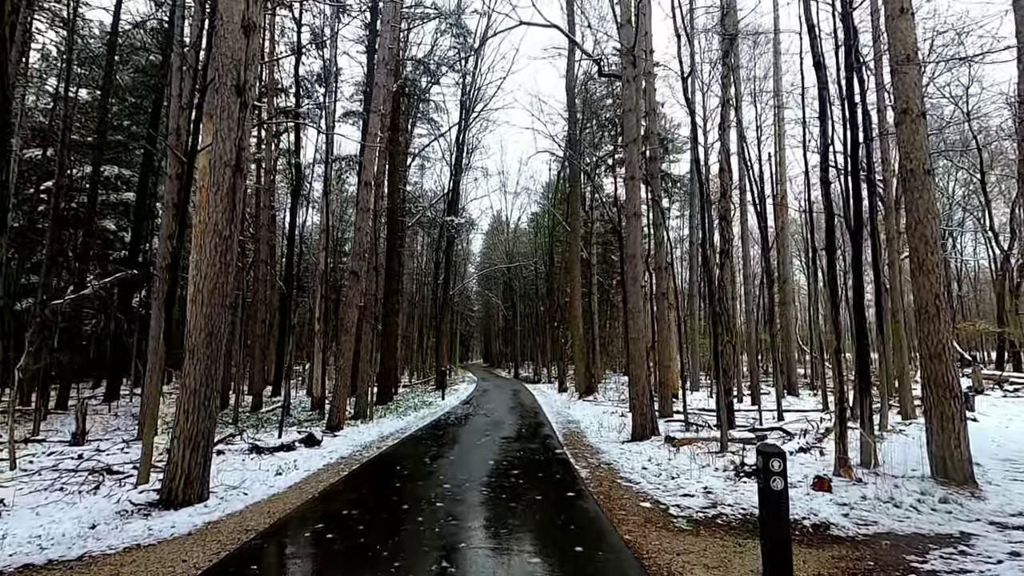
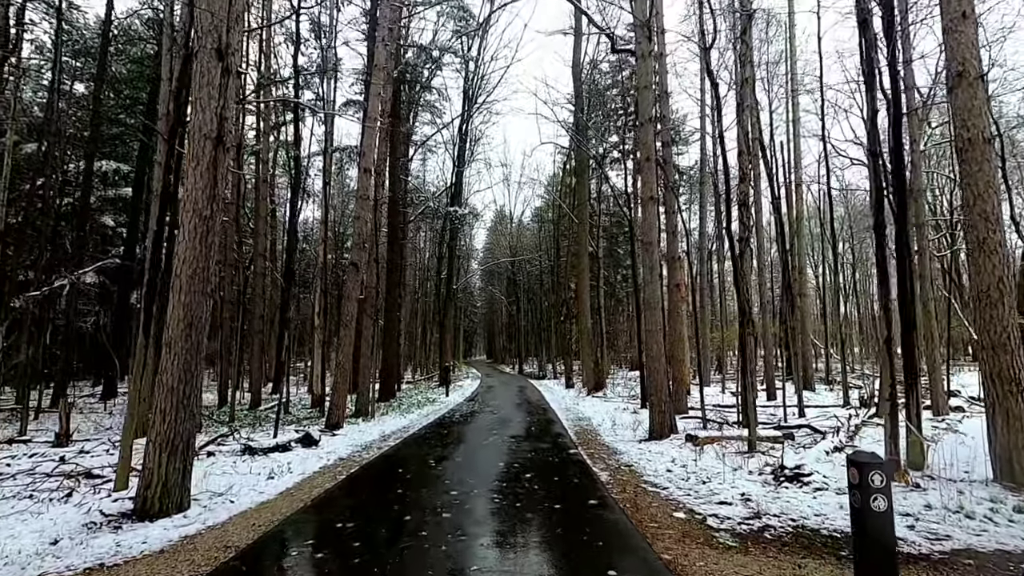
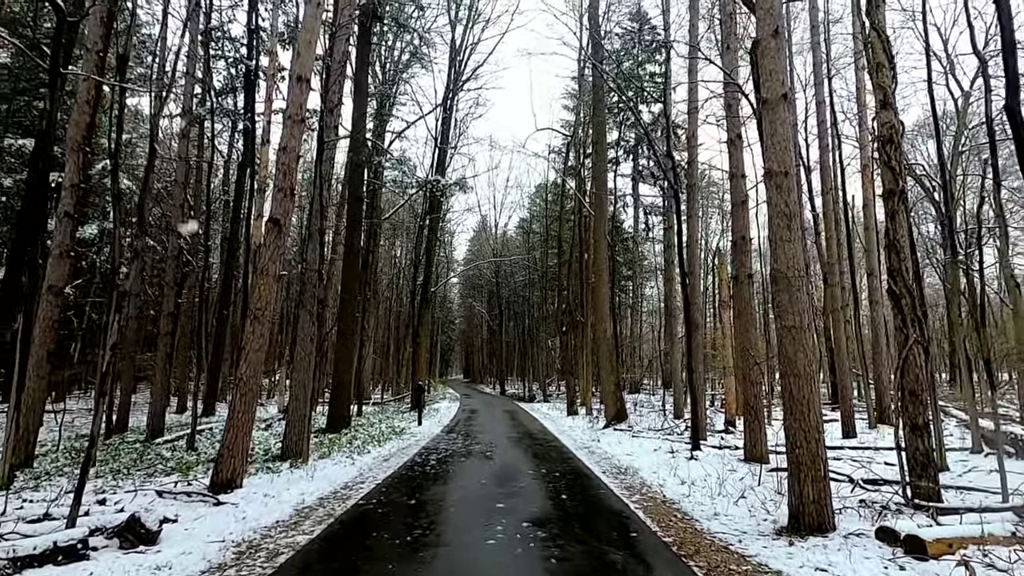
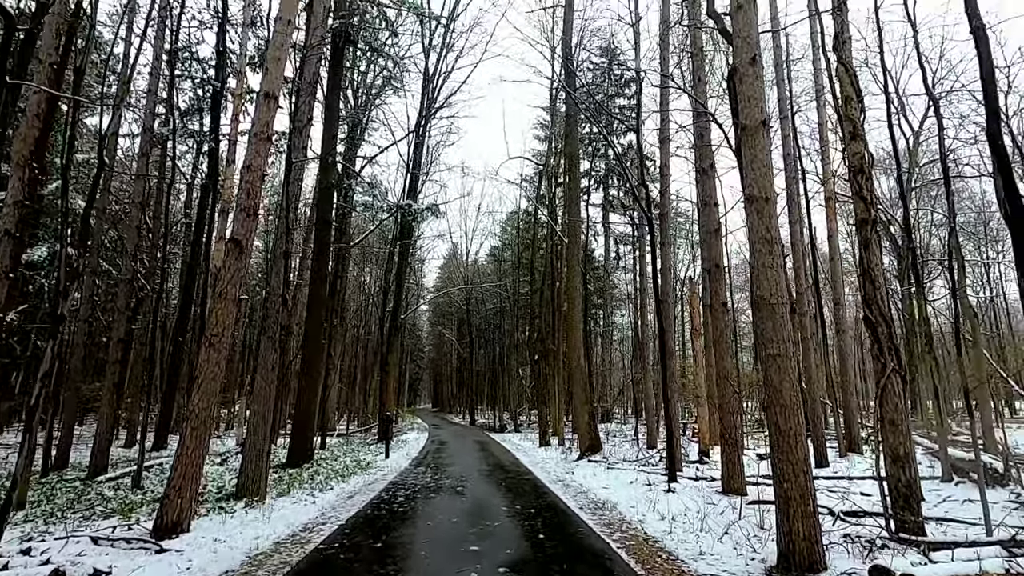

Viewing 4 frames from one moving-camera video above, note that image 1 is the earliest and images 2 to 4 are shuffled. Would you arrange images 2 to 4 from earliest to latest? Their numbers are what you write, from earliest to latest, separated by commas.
2, 3, 4
